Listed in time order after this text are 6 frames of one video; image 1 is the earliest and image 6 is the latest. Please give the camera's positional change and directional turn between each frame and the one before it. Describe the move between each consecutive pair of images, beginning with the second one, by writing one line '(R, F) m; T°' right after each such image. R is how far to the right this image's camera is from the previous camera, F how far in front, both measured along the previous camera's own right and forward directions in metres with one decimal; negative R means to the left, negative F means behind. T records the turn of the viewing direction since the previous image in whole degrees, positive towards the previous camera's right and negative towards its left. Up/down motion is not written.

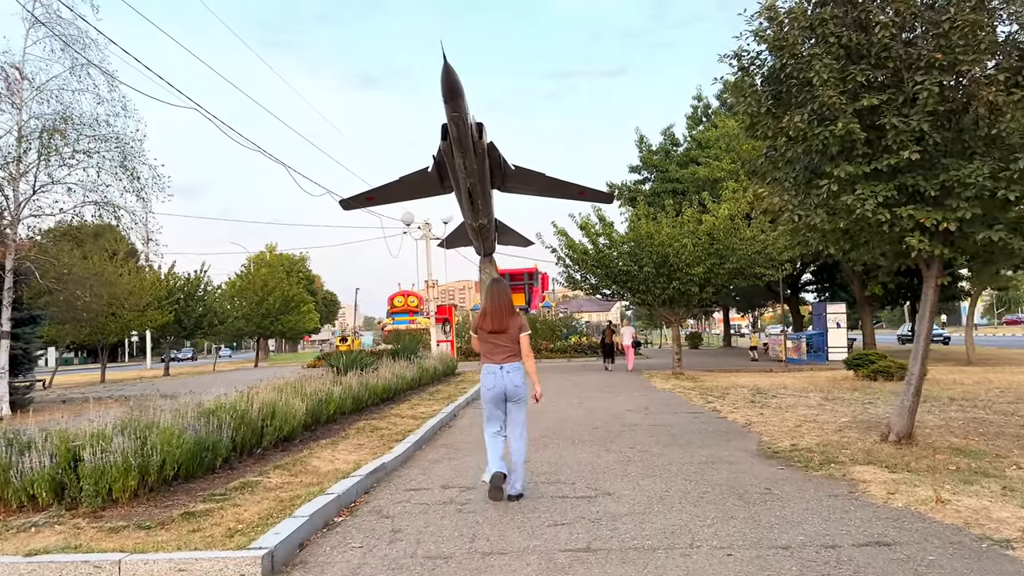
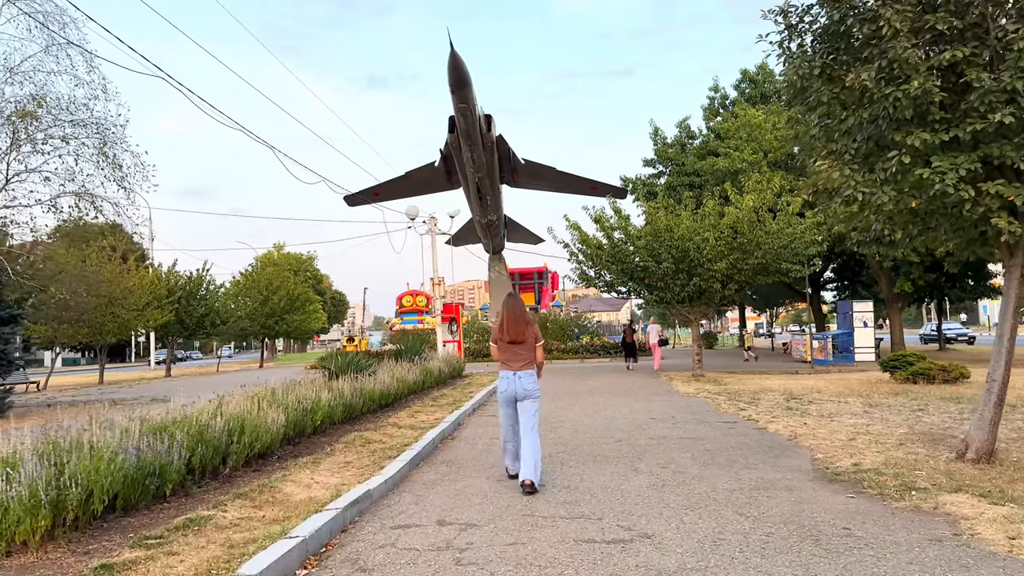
(0.0, +1.1) m; -1°
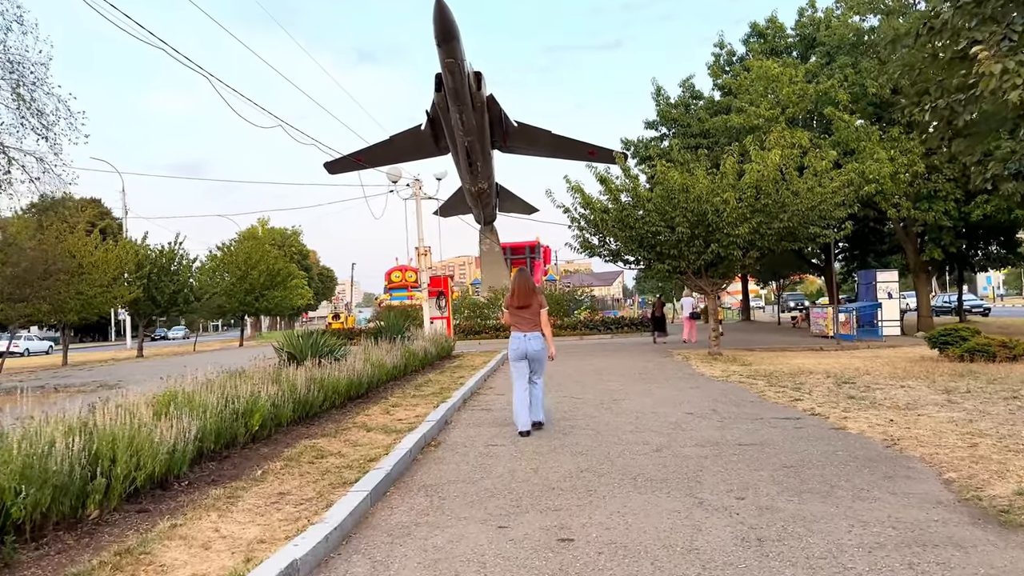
(-0.1, +2.1) m; +1°
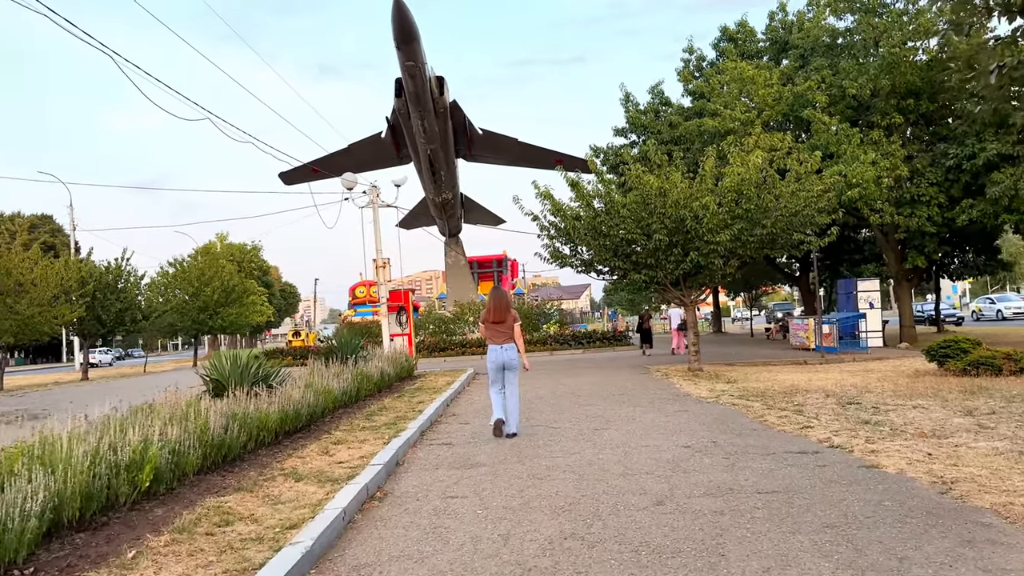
(0.0, +1.3) m; +2°
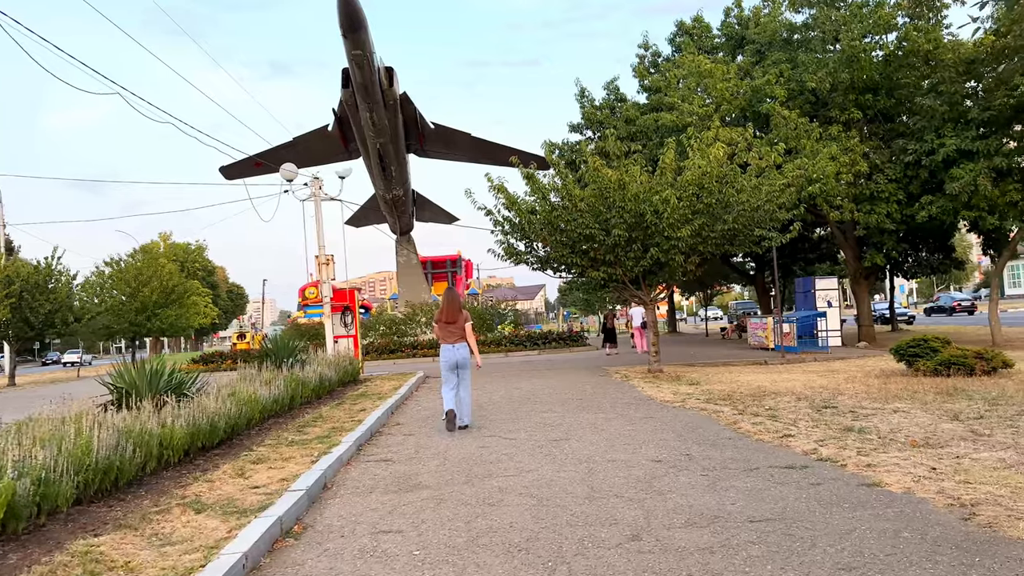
(+0.1, +0.9) m; +3°
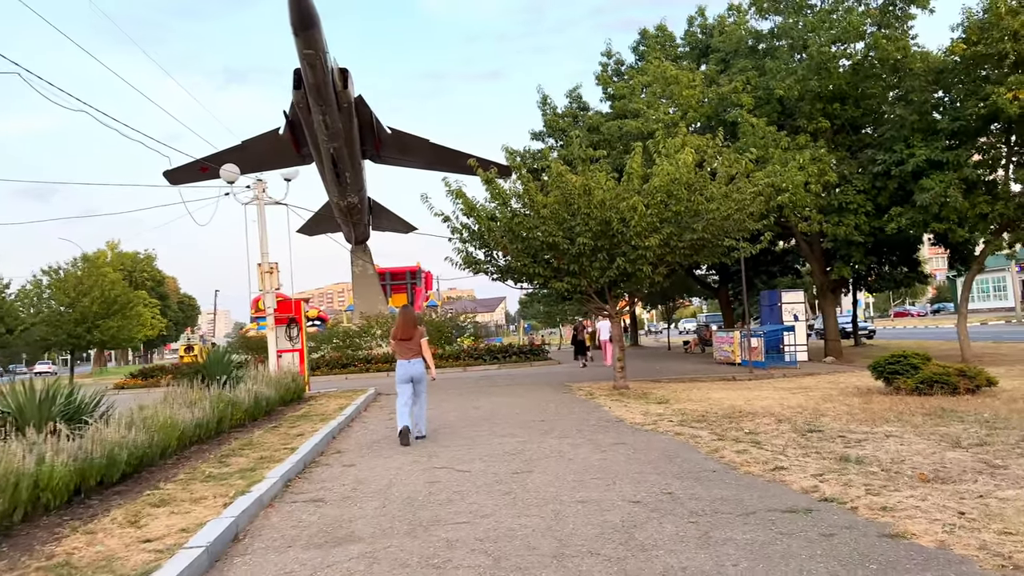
(0.0, +0.9) m; +3°
